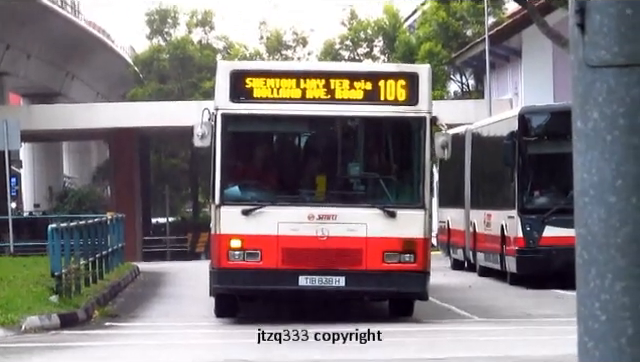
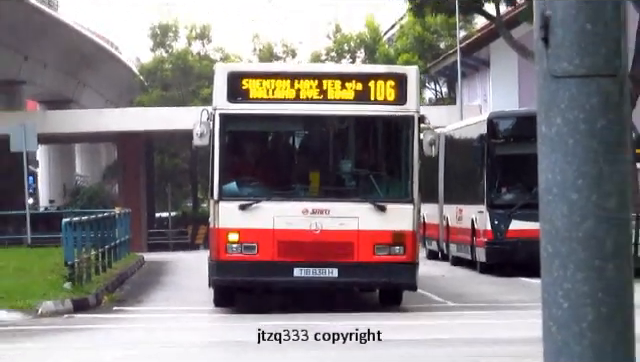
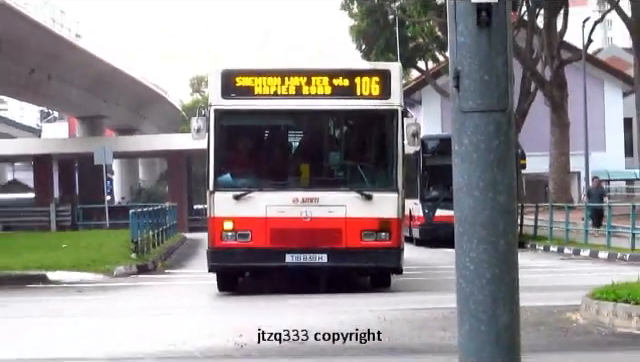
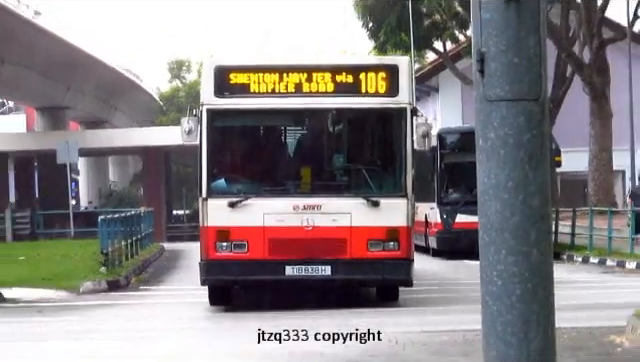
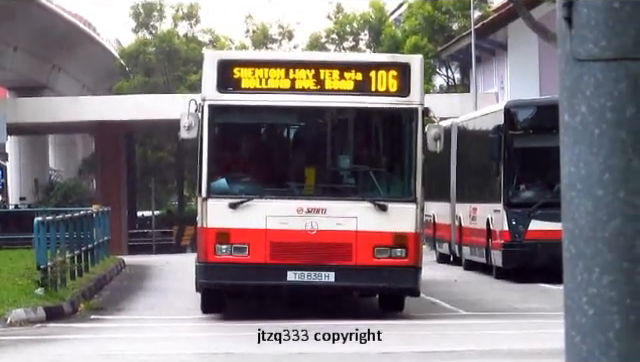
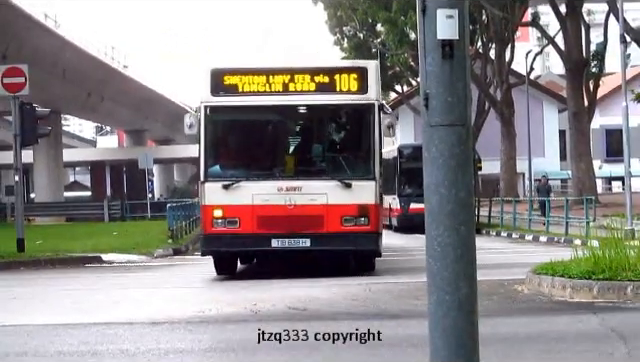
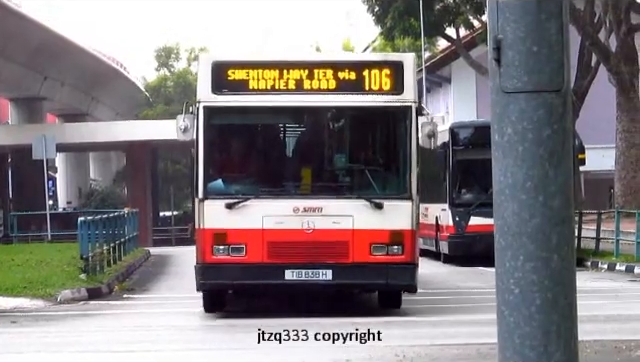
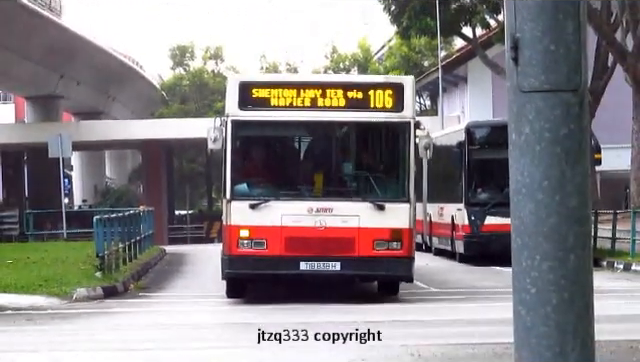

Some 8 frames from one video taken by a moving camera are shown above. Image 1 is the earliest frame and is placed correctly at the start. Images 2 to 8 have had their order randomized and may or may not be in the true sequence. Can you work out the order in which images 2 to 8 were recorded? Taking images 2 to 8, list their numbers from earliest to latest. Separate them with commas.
5, 2, 8, 7, 4, 3, 6
